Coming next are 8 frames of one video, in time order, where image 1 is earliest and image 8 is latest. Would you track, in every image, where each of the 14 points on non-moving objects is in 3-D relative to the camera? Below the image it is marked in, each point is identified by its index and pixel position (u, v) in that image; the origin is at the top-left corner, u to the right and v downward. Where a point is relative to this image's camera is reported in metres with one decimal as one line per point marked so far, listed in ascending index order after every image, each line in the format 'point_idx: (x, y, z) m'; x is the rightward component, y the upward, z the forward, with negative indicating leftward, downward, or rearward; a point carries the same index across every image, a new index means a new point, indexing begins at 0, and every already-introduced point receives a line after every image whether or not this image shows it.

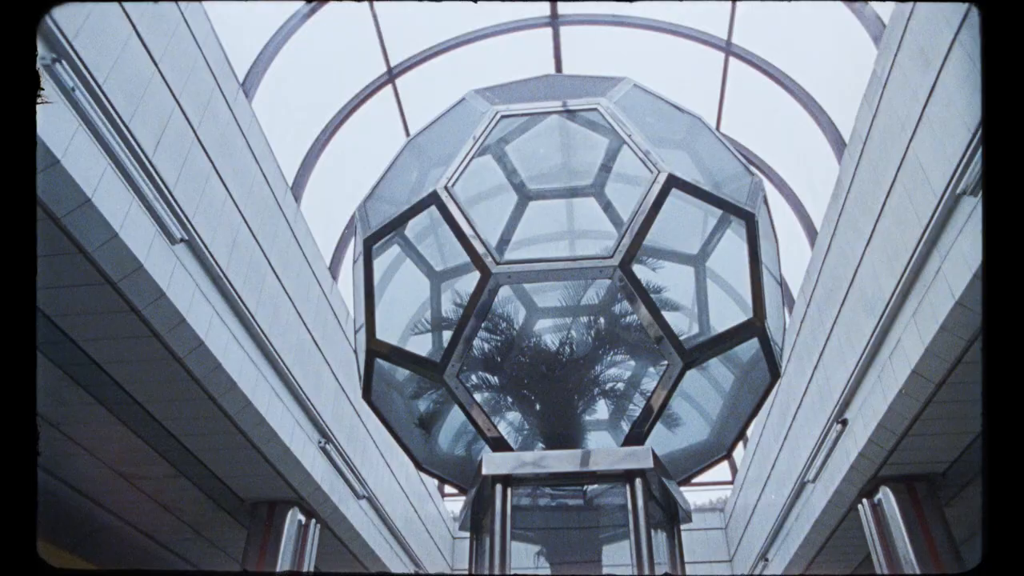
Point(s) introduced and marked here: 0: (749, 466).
0: (+4.3, -3.2, +13.8) m
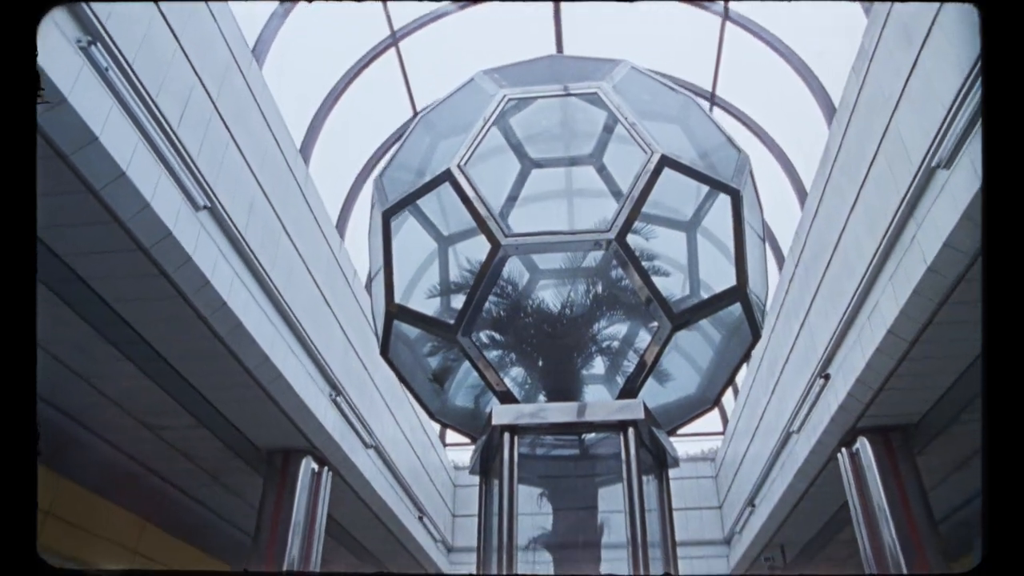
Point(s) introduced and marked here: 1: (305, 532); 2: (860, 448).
0: (+4.3, -2.4, +14.4) m
1: (-2.6, -3.0, +9.5) m
2: (+4.0, -1.8, +8.8) m
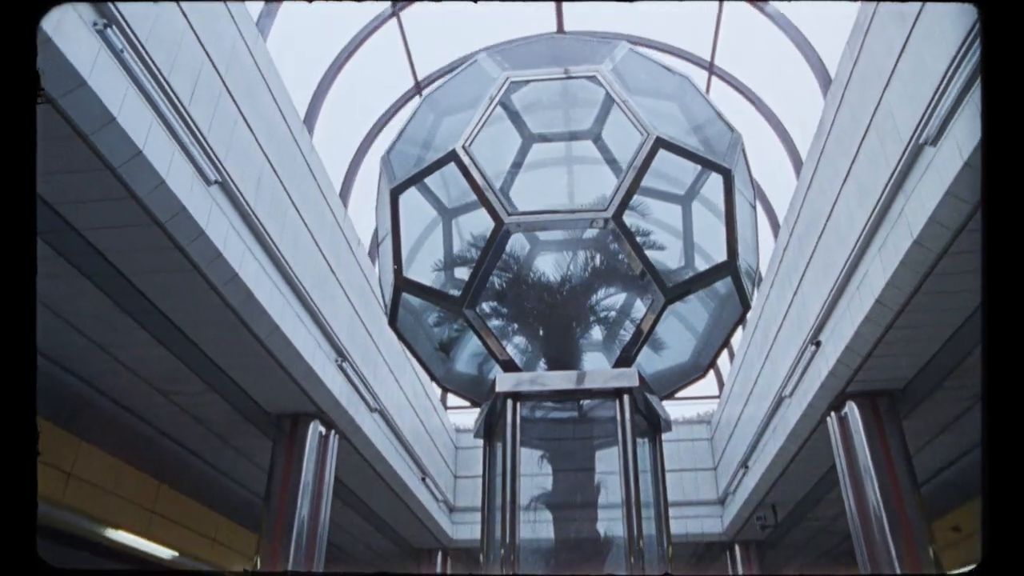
0: (+4.3, -1.8, +14.8) m
1: (-2.6, -2.6, +9.9) m
2: (+4.0, -1.5, +9.1) m
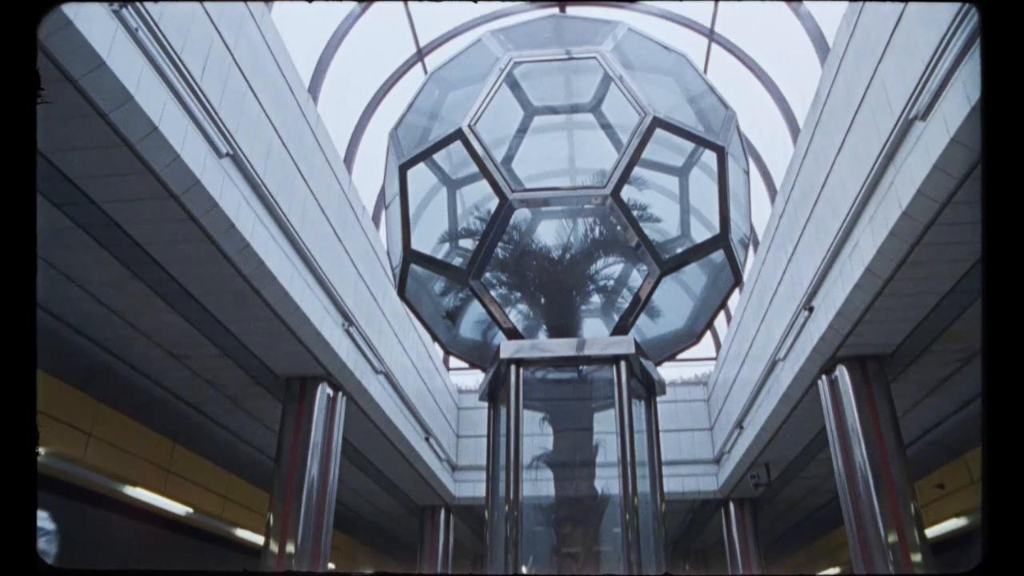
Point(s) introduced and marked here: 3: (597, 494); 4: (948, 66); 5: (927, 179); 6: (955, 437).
0: (+4.4, -1.1, +15.1) m
1: (-2.5, -2.2, +10.3) m
2: (+4.0, -1.1, +9.4) m
3: (+0.6, -1.4, +5.3) m
4: (+3.2, +1.7, +5.7) m
5: (+3.4, +0.9, +6.2) m
6: (+6.4, -2.1, +11.0) m
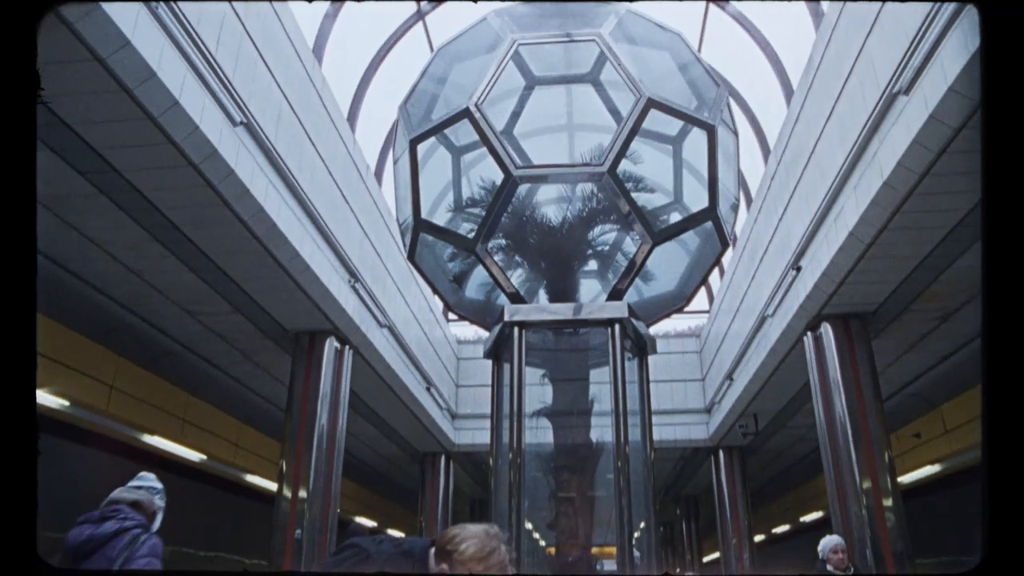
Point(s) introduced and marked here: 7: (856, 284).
0: (+4.3, -0.2, +15.6) m
1: (-2.5, -1.6, +10.8) m
2: (+4.0, -0.6, +9.9) m
3: (+0.6, -1.2, +5.8) m
4: (+3.3, +1.9, +6.0) m
5: (+3.4, +1.2, +6.5) m
6: (+6.4, -1.5, +11.6) m
7: (+4.0, 0.0, +8.9) m
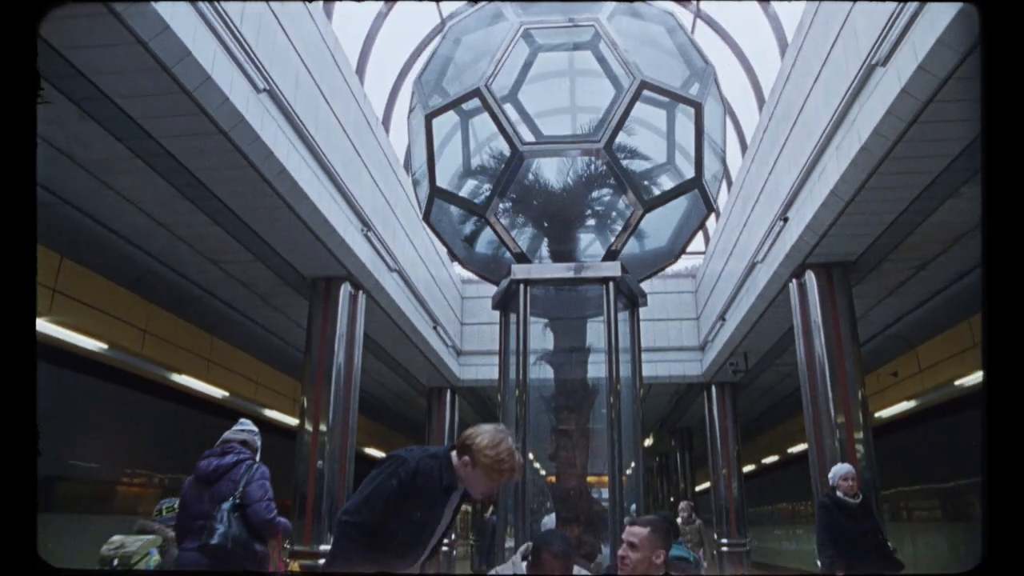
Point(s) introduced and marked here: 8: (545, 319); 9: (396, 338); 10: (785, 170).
0: (+4.4, +1.0, +16.2) m
1: (-2.5, -0.8, +11.6) m
2: (+4.1, +0.1, +10.6) m
3: (+0.7, -0.8, +6.5) m
4: (+3.3, +2.3, +6.4) m
5: (+3.4, +1.6, +7.1) m
6: (+6.5, -0.7, +12.3) m
7: (+4.1, +0.6, +9.5) m
8: (+0.3, -0.3, +6.8) m
9: (-2.4, -1.1, +15.8) m
10: (+3.8, +1.6, +10.5) m
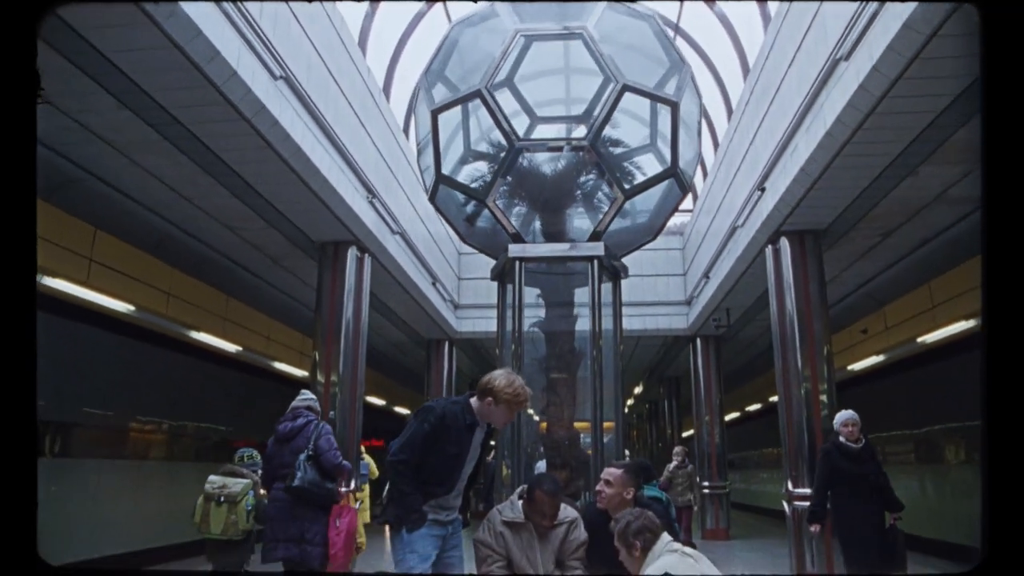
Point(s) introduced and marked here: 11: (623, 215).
0: (+4.3, +1.9, +17.0) m
1: (-2.6, -0.2, +12.4) m
2: (+4.0, +0.6, +11.4) m
3: (+0.6, -0.6, +7.4) m
4: (+3.3, +2.5, +7.1) m
5: (+3.4, +1.8, +7.8) m
6: (+6.4, 0.0, +13.2) m
7: (+4.0, +1.1, +10.3) m
8: (+0.2, 0.0, +7.6) m
9: (-2.5, -0.2, +16.7) m
10: (+3.7, +2.1, +11.2) m
11: (+1.2, +0.8, +8.3) m
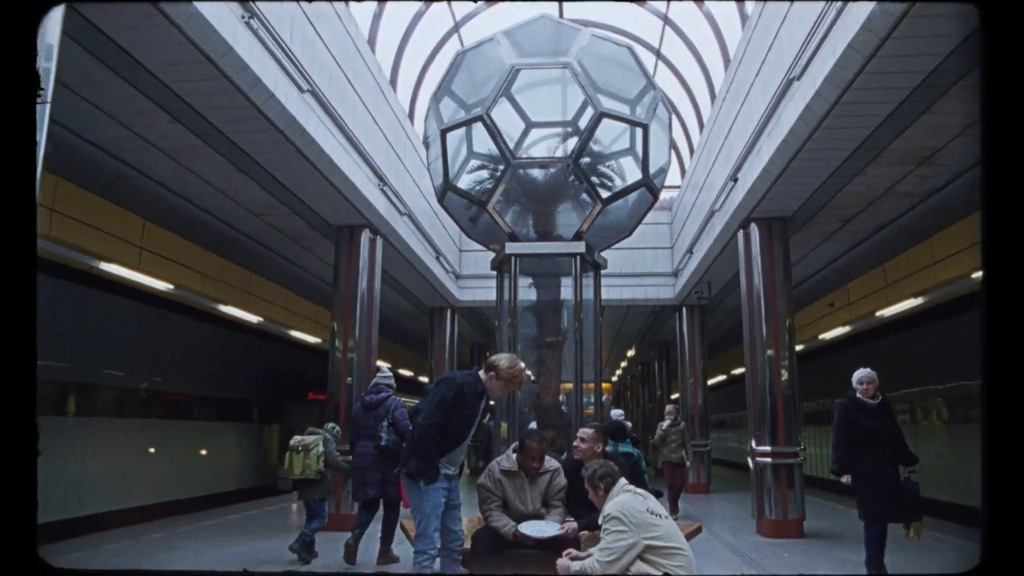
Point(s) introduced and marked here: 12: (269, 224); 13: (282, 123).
0: (+4.3, +2.5, +18.2) m
1: (-2.6, +0.1, +13.7) m
2: (+4.0, +1.0, +12.7) m
3: (+0.6, -0.5, +8.8) m
4: (+3.3, +2.6, +8.3) m
5: (+3.4, +2.0, +9.0) m
6: (+6.4, +0.4, +14.6) m
7: (+4.0, +1.4, +11.6) m
8: (+0.2, +0.1, +9.0) m
9: (-2.5, +0.4, +18.0) m
10: (+3.7, +2.4, +12.4) m
11: (+1.2, +1.0, +9.6) m
12: (-4.1, +1.1, +13.1) m
13: (-2.8, +2.0, +9.1) m
